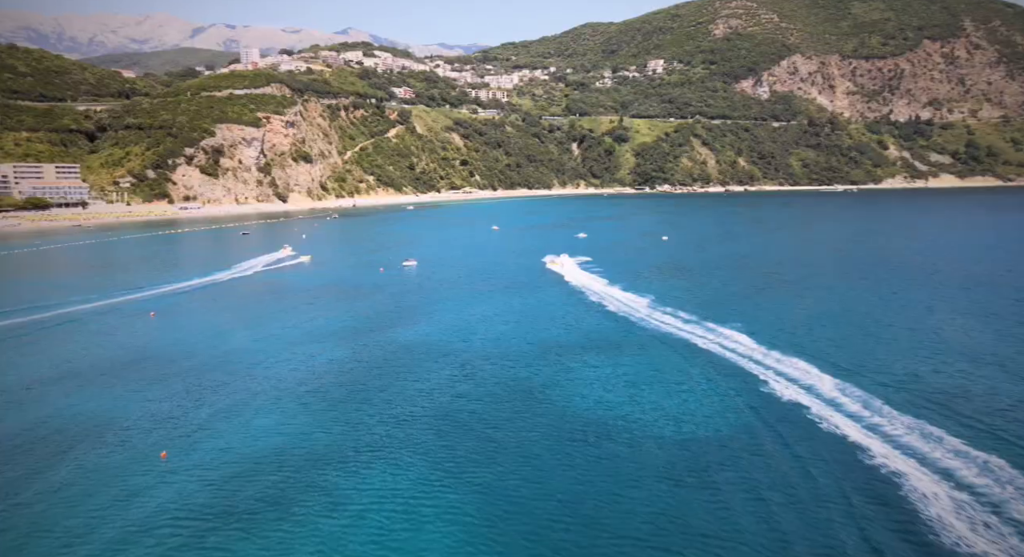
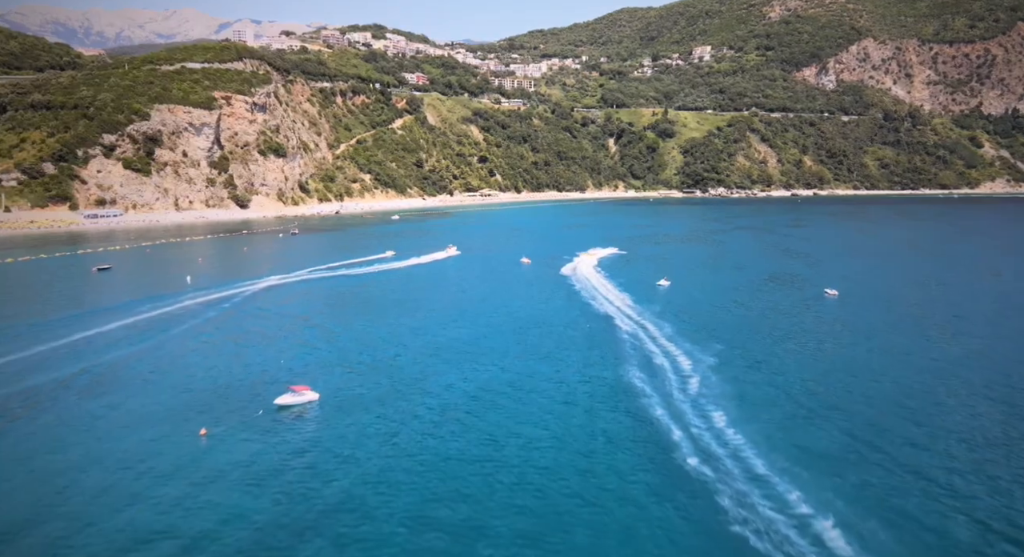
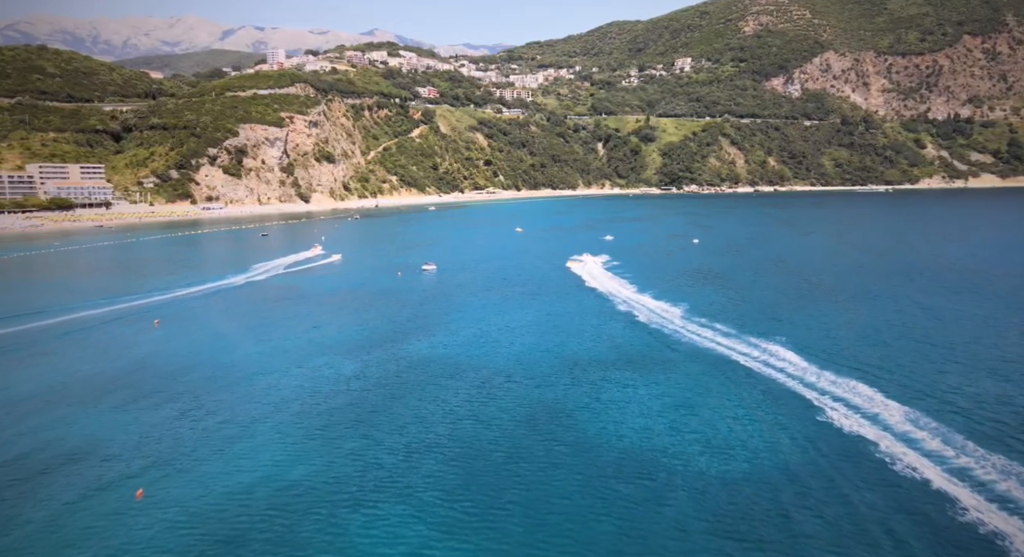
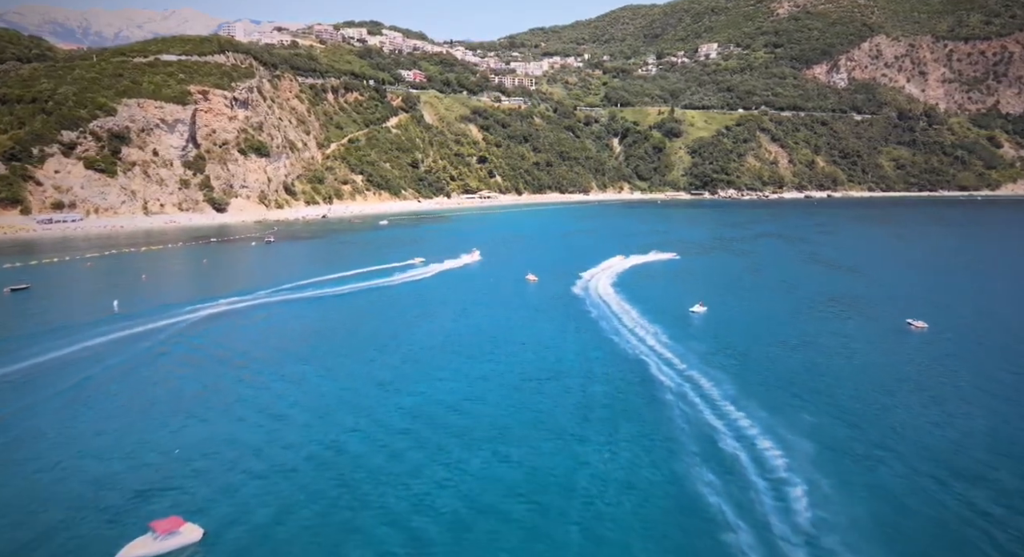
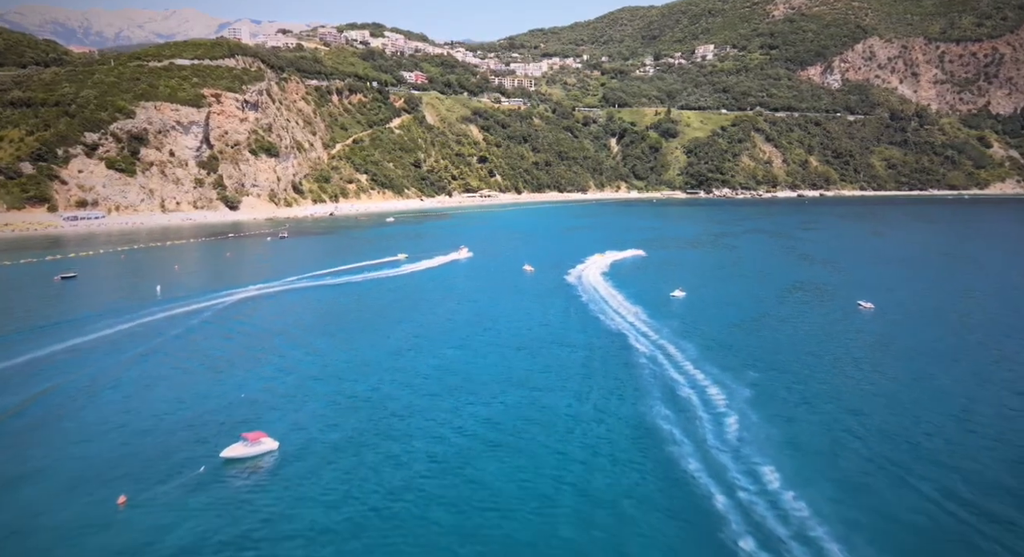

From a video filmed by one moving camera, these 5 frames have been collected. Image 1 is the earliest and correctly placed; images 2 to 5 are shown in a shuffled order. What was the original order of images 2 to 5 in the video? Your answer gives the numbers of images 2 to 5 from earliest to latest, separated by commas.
3, 2, 5, 4
